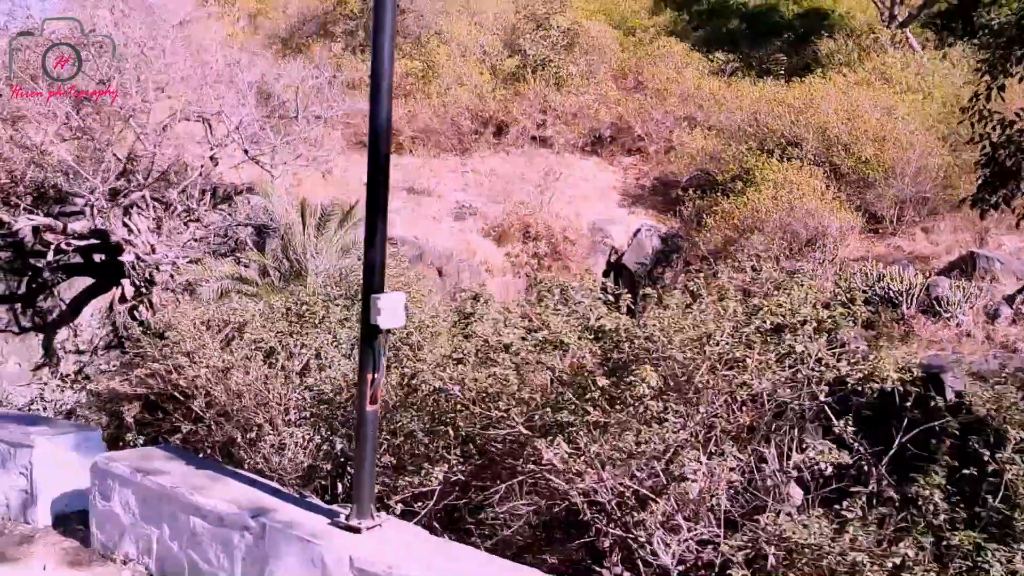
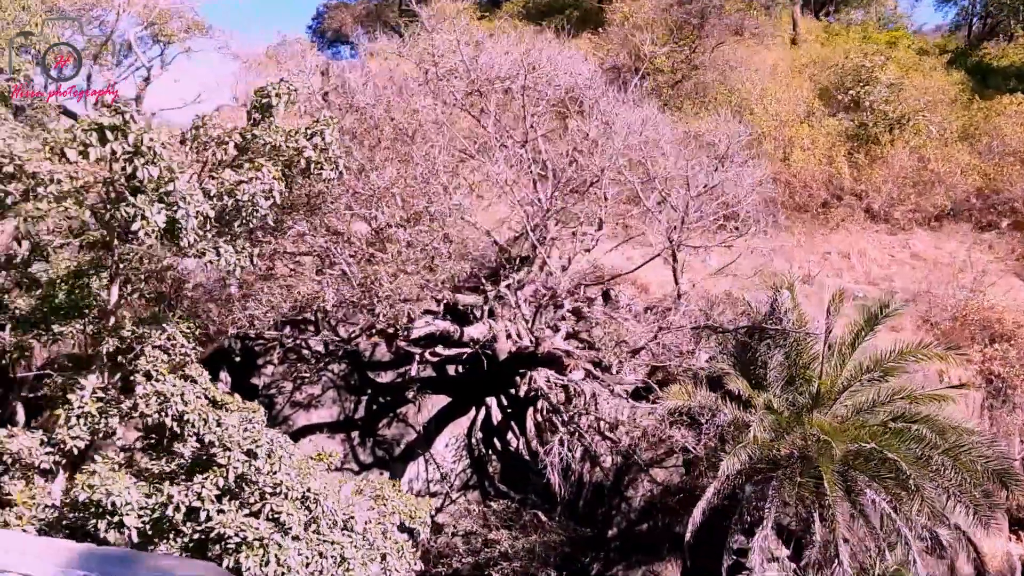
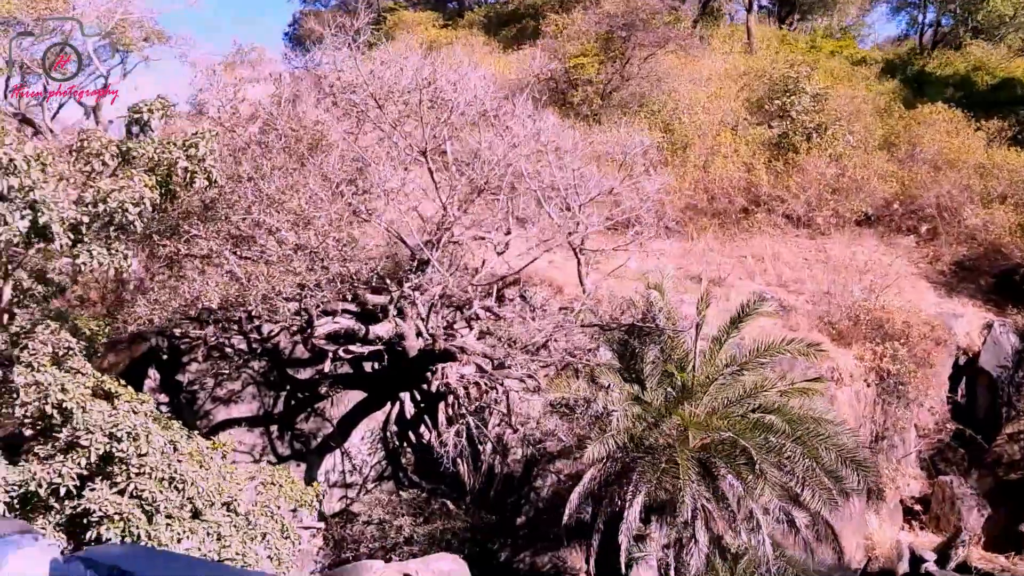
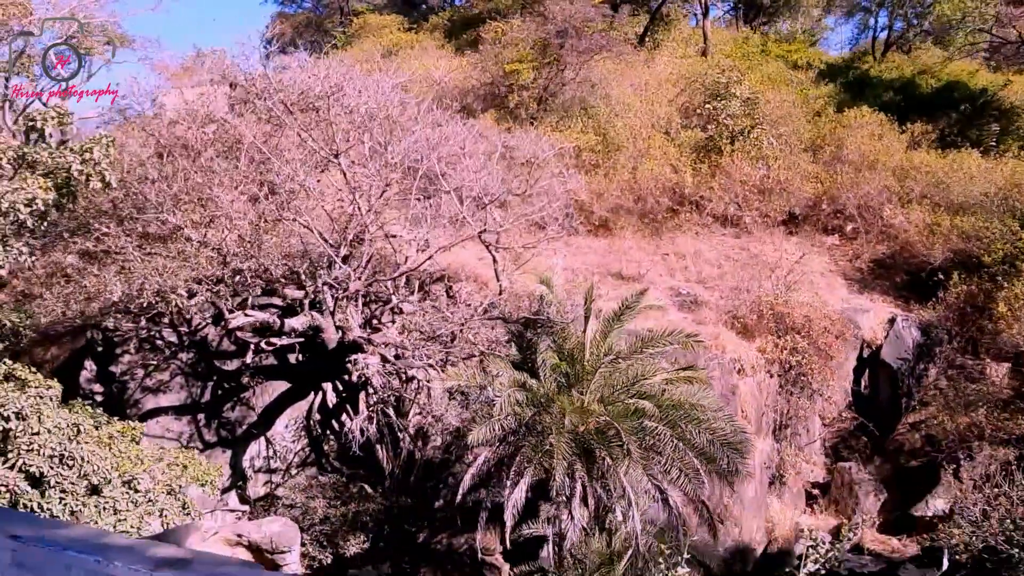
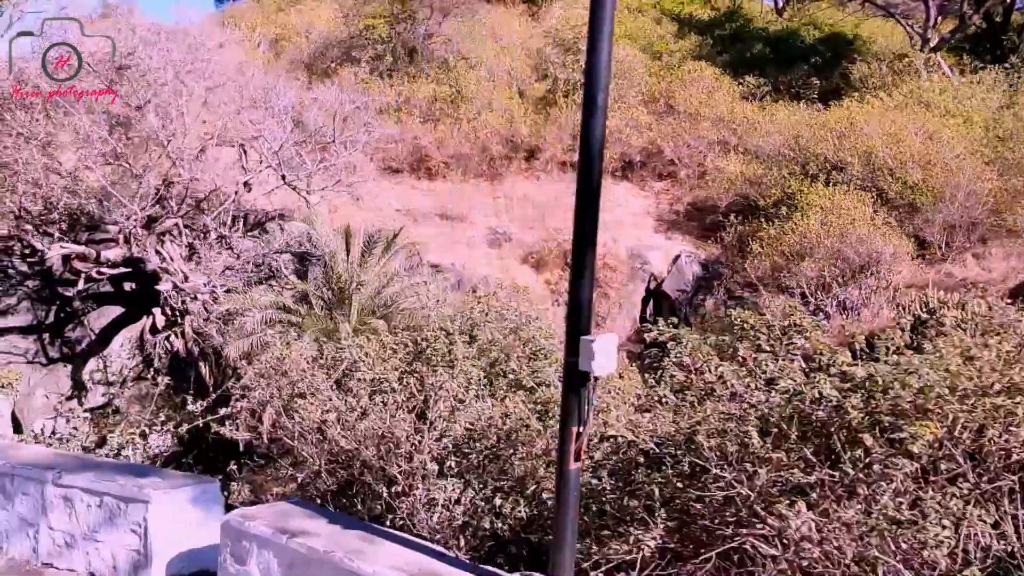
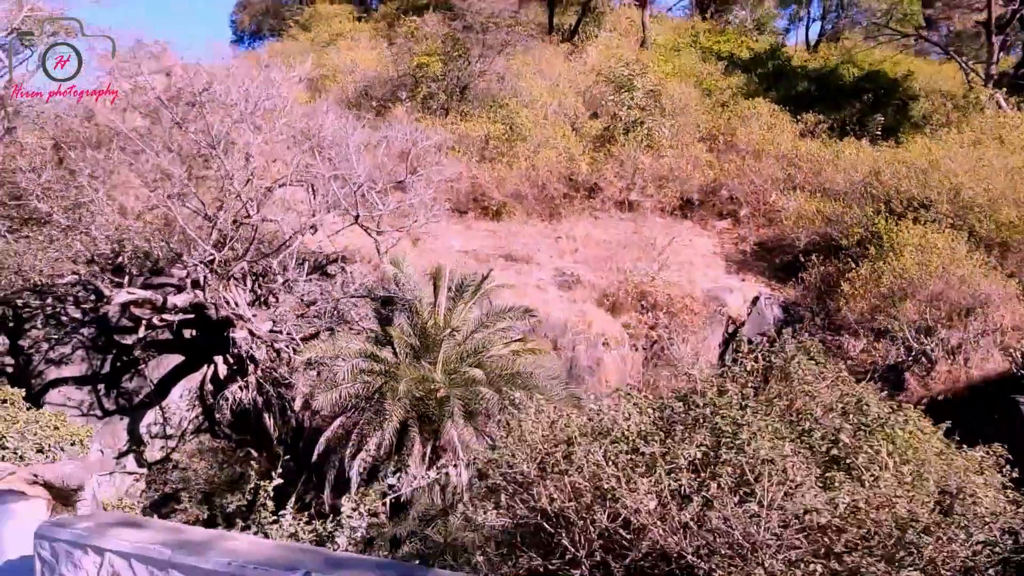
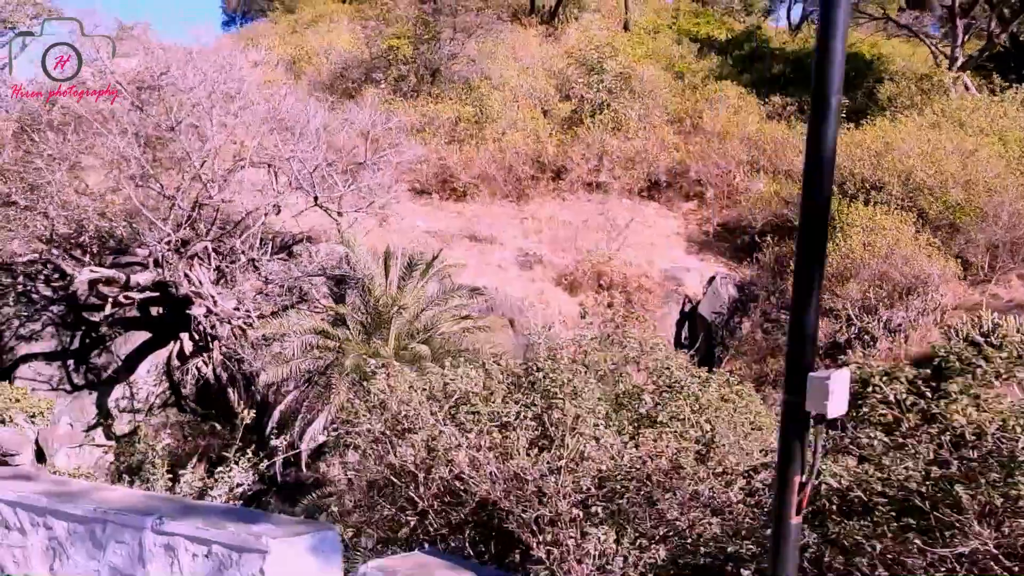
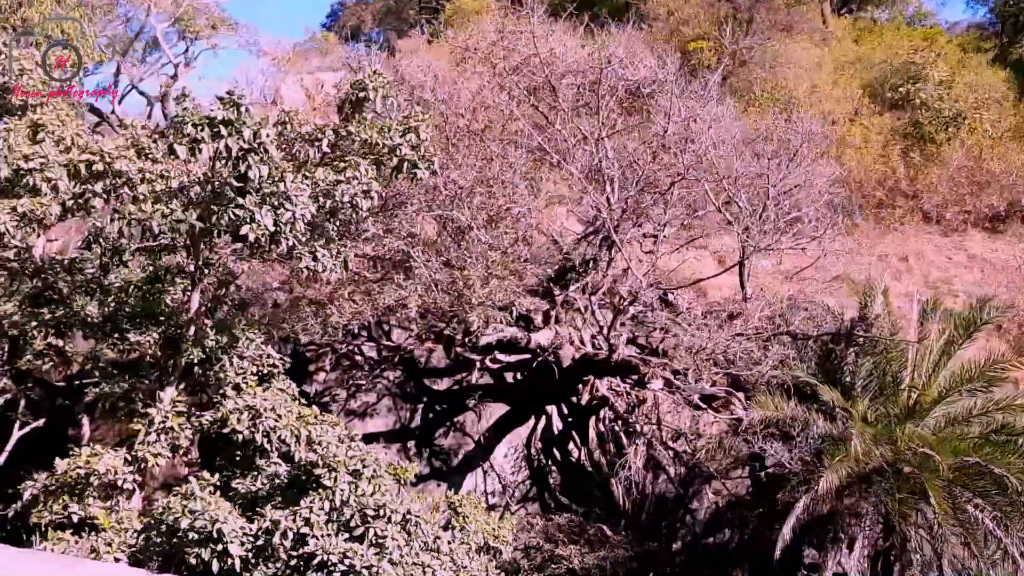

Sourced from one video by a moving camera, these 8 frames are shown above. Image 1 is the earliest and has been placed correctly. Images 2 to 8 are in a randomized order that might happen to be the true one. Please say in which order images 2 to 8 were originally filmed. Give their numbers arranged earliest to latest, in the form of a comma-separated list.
5, 7, 6, 4, 3, 2, 8
